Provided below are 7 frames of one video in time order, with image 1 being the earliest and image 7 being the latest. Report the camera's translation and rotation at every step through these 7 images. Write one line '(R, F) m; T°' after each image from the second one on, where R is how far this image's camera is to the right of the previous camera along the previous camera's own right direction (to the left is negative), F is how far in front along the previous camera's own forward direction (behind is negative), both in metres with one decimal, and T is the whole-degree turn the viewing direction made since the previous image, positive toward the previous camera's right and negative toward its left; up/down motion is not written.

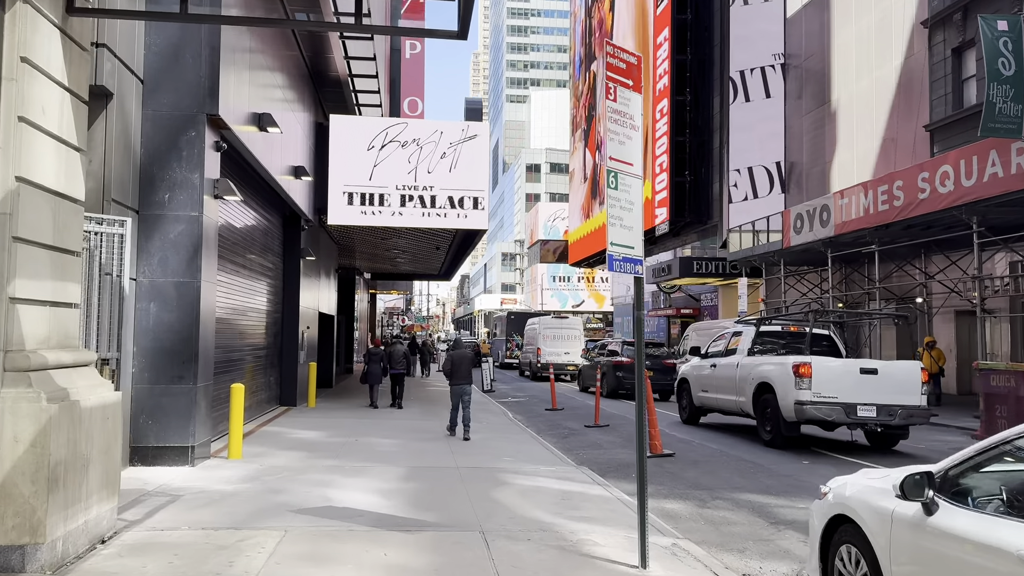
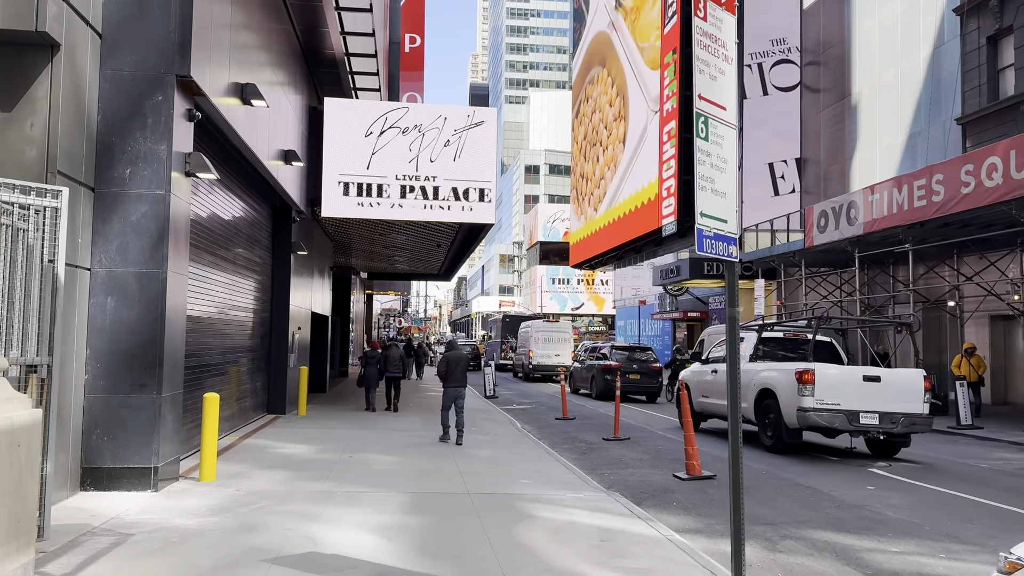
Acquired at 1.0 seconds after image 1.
(-0.2, +1.3) m; 0°
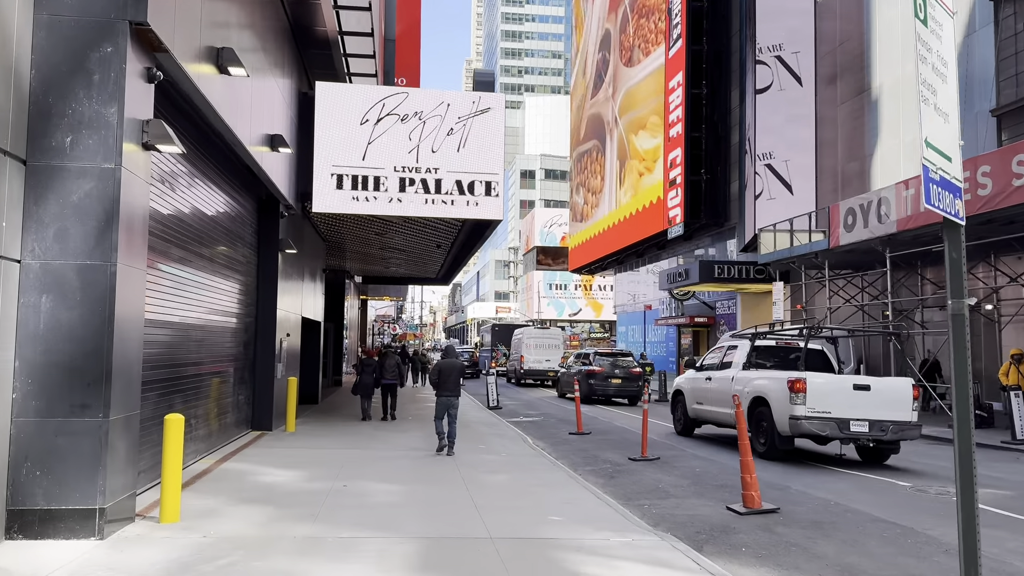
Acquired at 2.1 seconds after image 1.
(-0.3, +1.4) m; 0°
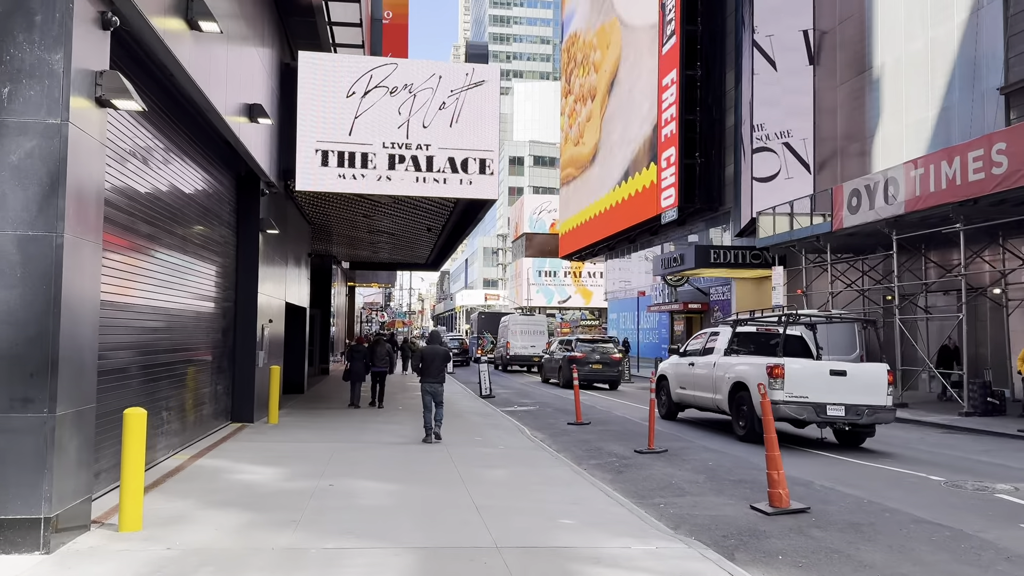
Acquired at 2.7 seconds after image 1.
(-0.1, +0.8) m; +1°
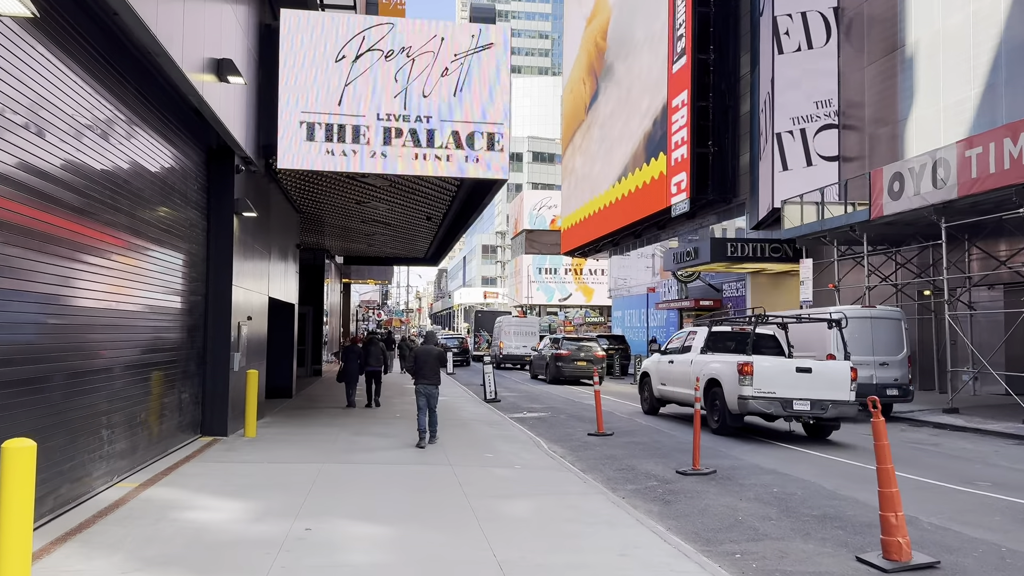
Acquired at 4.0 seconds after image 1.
(-0.2, +1.7) m; 0°
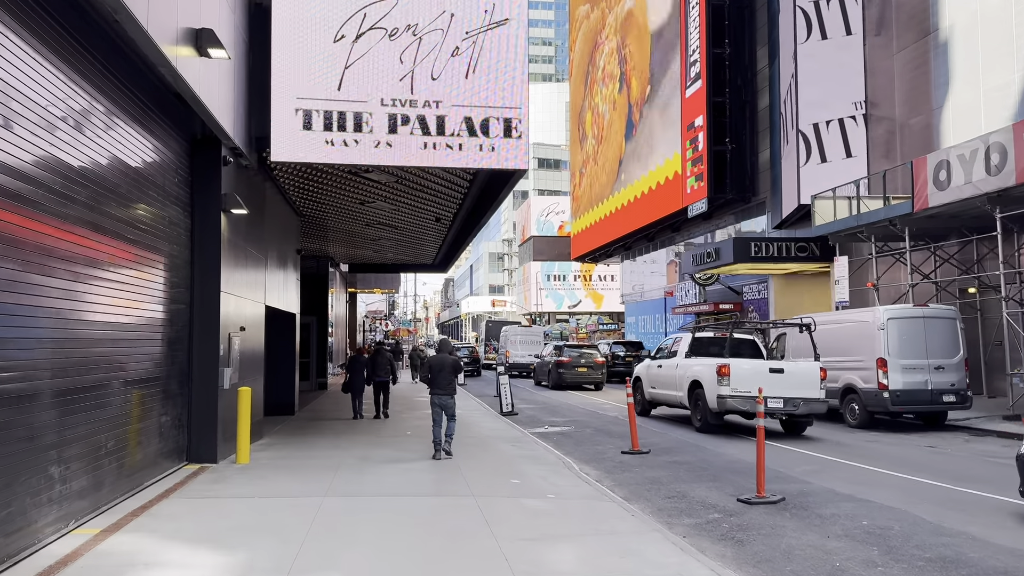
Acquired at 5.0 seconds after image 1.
(-0.2, +1.3) m; 0°
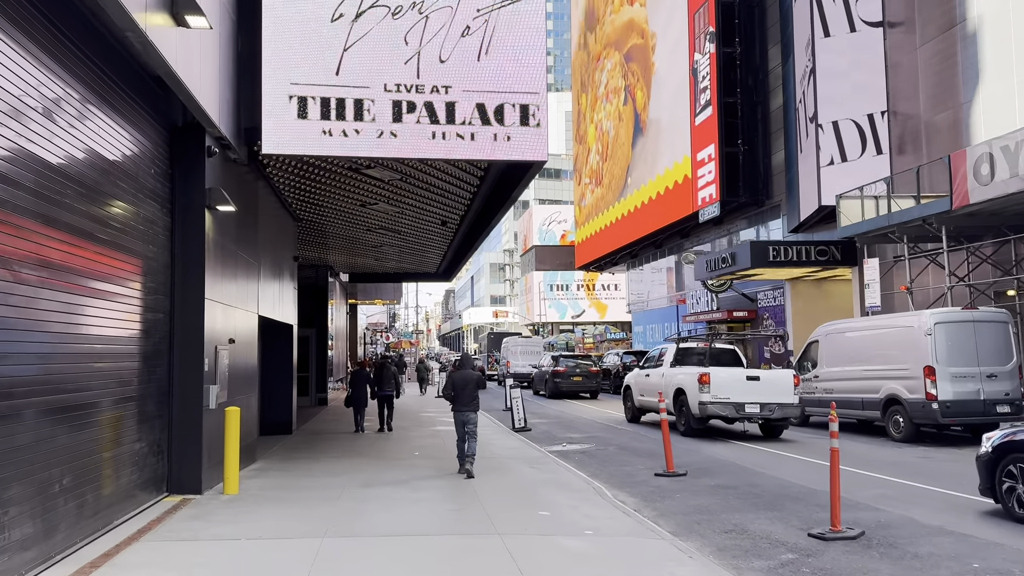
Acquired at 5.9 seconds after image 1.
(-0.2, +1.1) m; 0°
